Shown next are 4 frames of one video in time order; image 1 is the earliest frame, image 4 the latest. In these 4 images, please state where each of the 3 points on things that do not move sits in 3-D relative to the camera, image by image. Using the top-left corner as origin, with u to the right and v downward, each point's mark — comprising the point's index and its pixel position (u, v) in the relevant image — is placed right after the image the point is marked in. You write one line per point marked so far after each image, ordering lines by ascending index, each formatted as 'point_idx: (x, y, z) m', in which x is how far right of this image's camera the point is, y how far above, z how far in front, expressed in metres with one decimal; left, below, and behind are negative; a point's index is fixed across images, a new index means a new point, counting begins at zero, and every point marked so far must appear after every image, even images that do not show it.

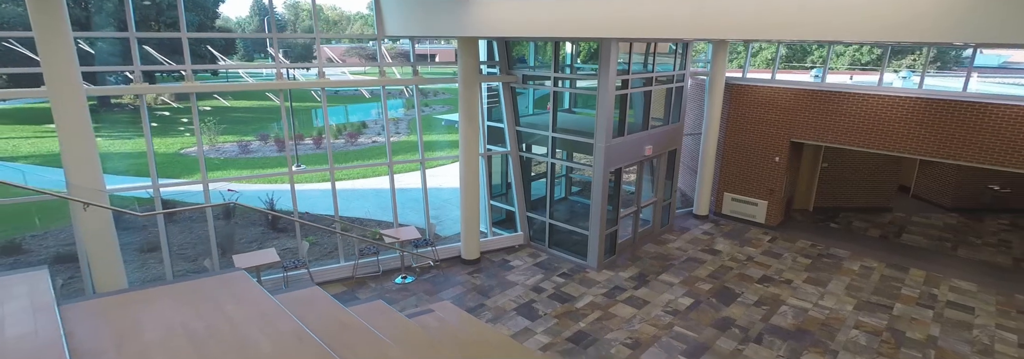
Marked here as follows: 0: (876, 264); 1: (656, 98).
0: (+5.8, -1.3, +7.9) m
1: (+2.4, +1.3, +8.3) m
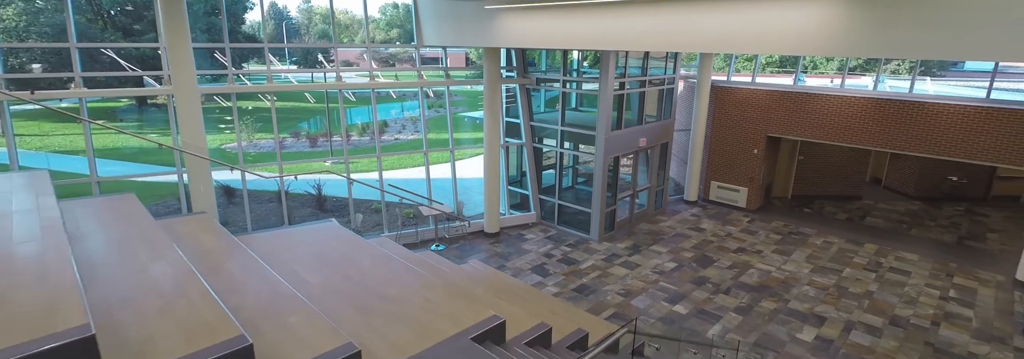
0: (+6.1, -1.1, +9.3) m
1: (+2.7, +1.6, +9.7) m
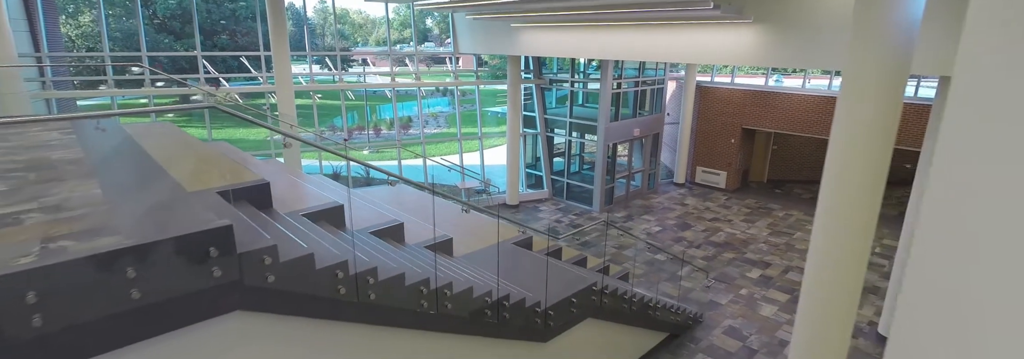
0: (+6.4, -0.7, +11.3) m
1: (+3.1, +2.0, +11.8) m
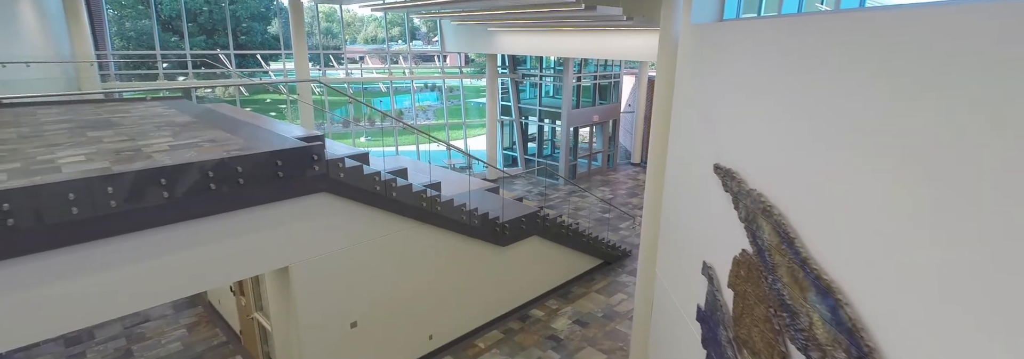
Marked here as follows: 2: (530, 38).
0: (+5.9, -0.2, +13.6) m
1: (+2.5, +2.5, +13.9) m
2: (+0.3, +3.0, +10.8) m
